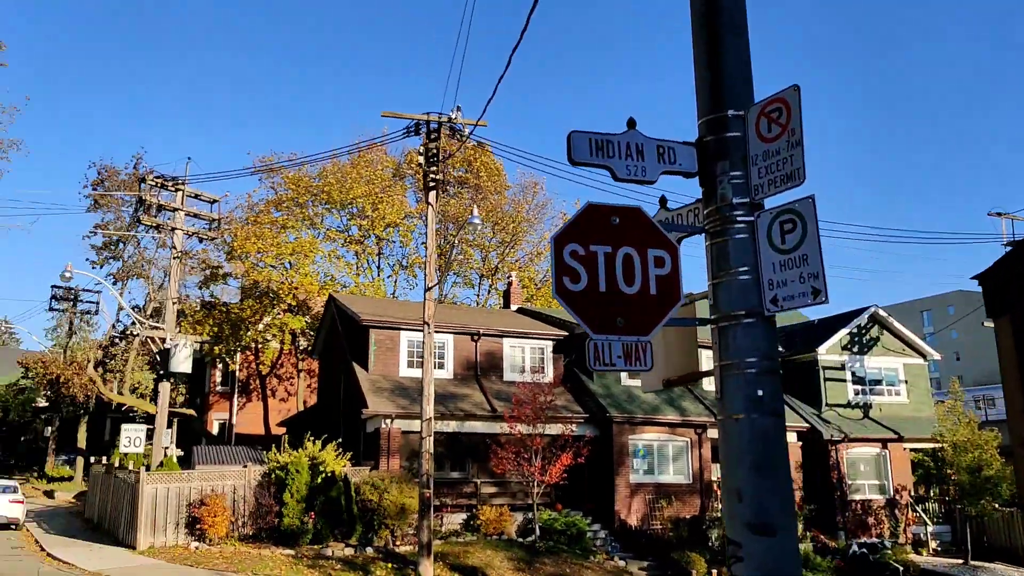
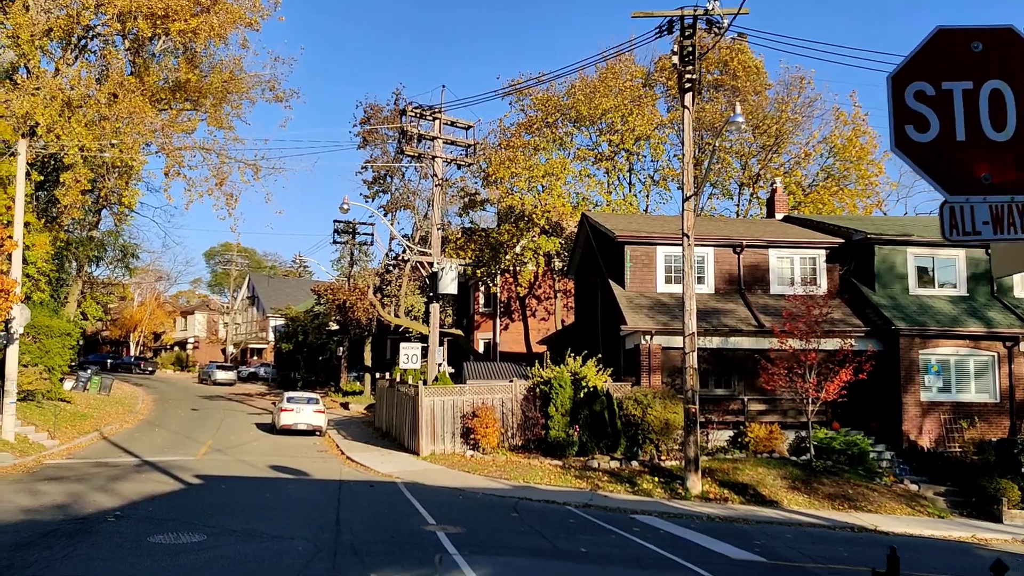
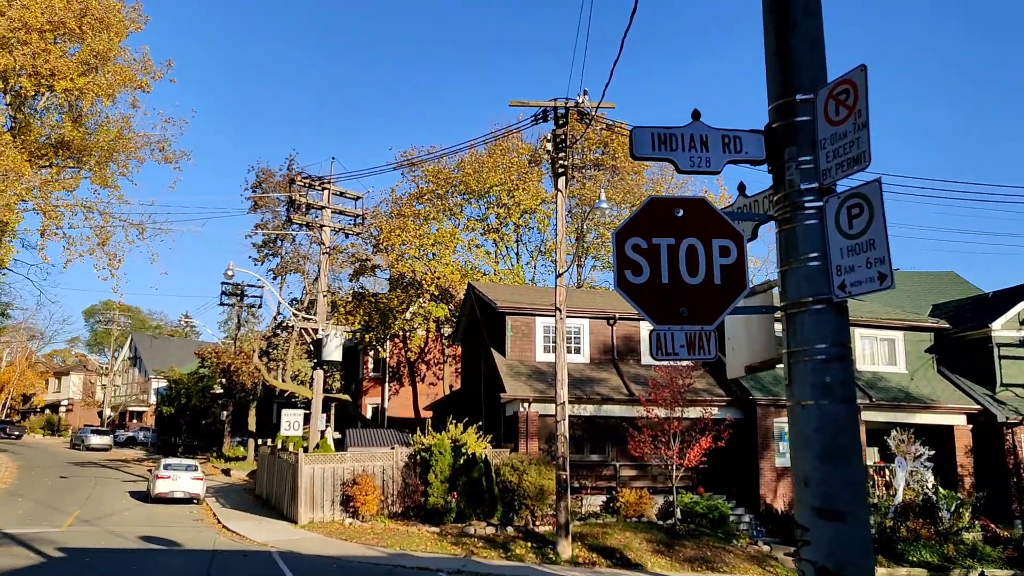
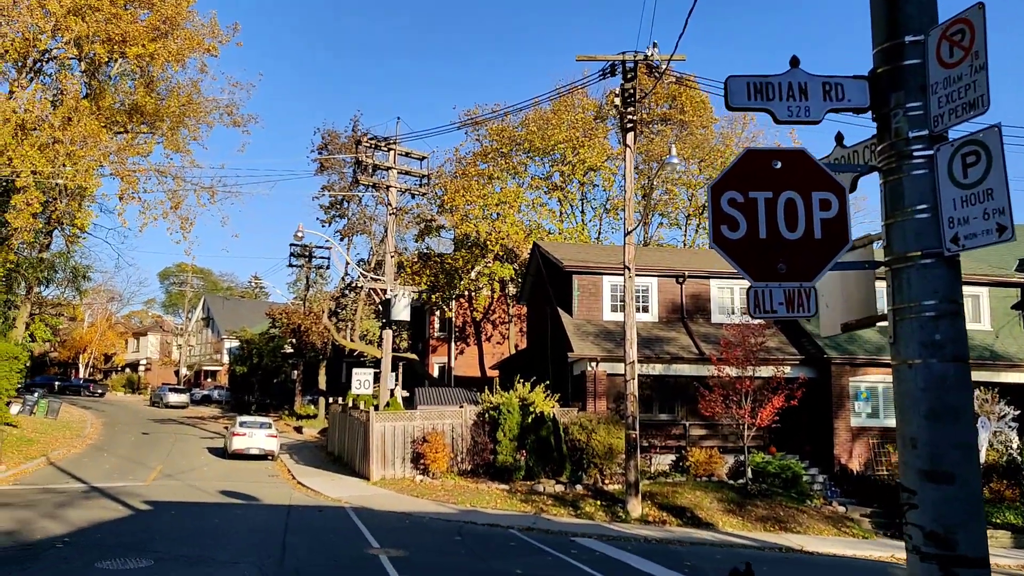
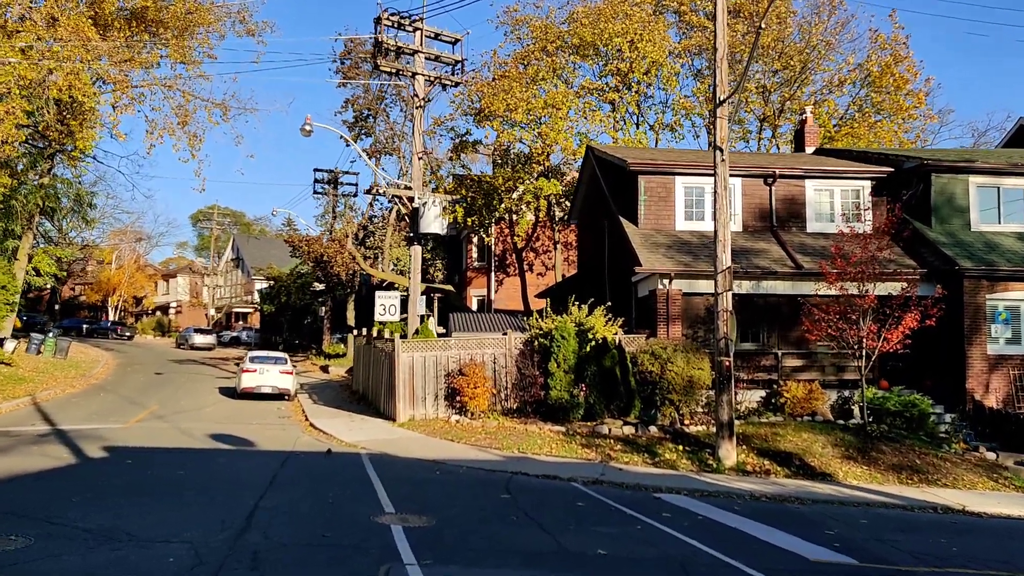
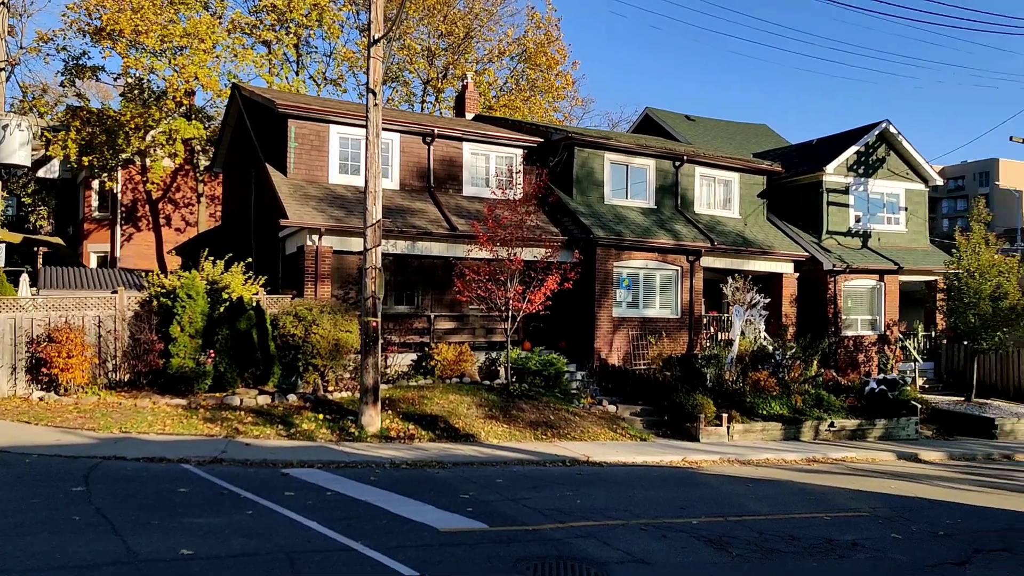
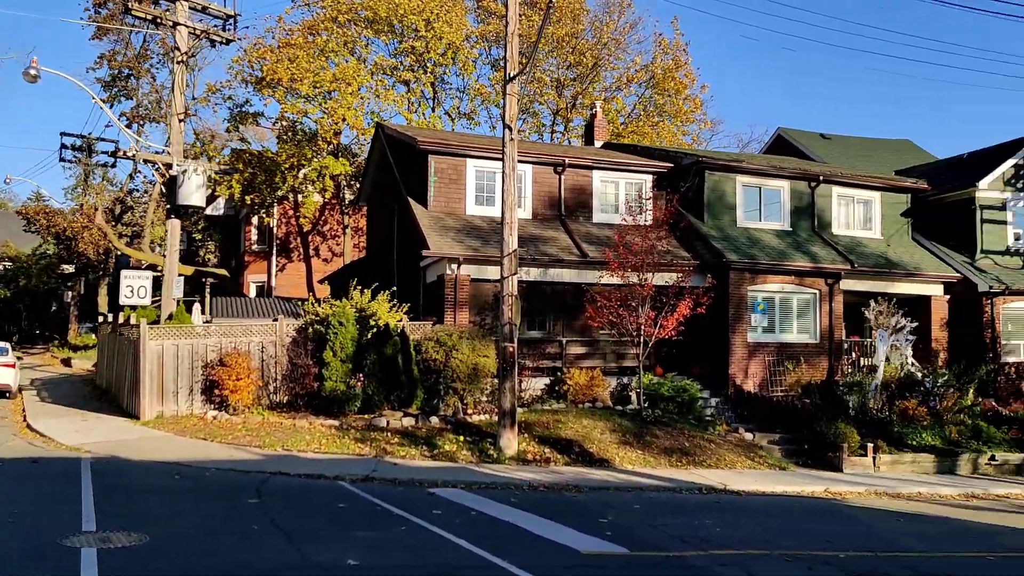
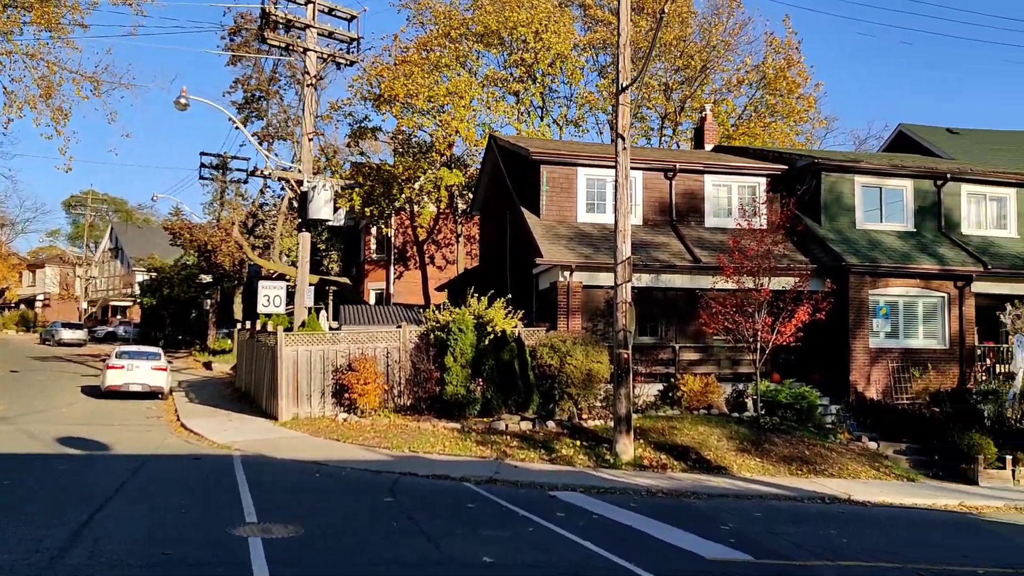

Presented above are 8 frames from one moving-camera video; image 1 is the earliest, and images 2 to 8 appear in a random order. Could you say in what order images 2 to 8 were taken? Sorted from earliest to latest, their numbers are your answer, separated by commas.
3, 4, 2, 5, 8, 7, 6
